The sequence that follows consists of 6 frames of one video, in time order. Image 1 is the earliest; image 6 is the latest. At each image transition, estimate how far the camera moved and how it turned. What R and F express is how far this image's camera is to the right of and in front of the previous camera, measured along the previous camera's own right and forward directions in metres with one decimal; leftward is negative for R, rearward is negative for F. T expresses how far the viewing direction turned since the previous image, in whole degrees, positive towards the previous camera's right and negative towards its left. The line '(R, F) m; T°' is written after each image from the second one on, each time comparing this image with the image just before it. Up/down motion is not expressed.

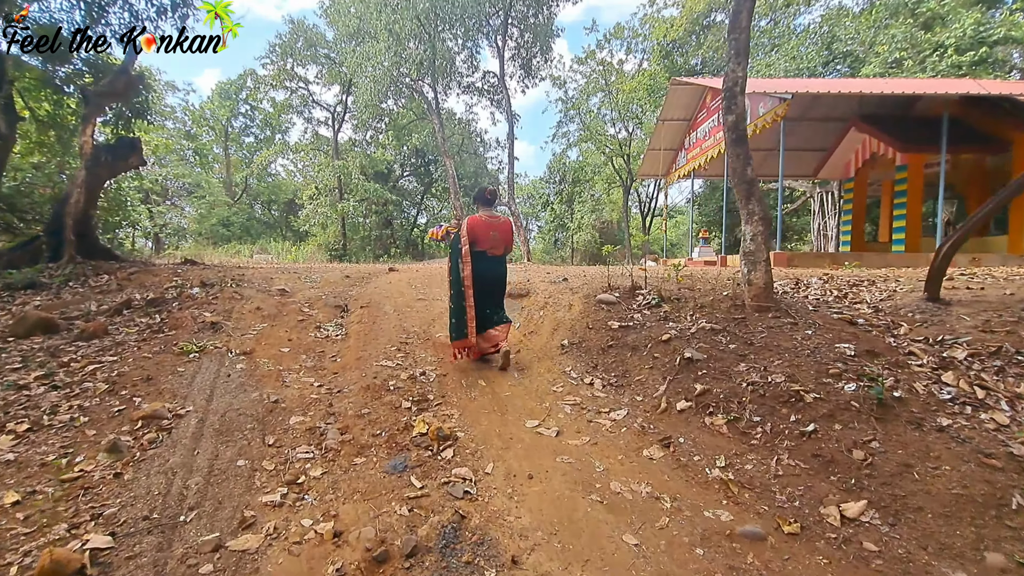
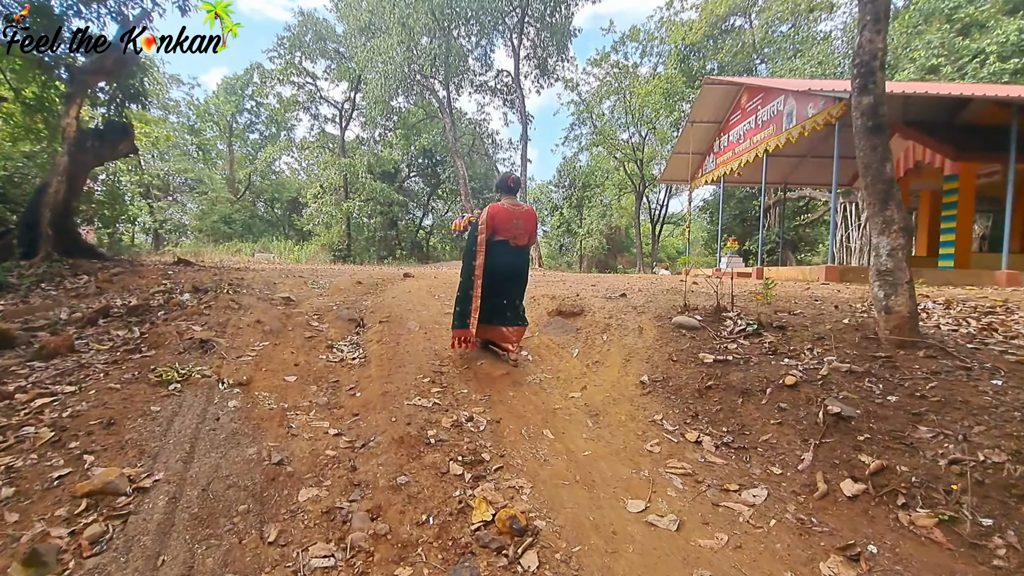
(-0.5, +0.9) m; 0°
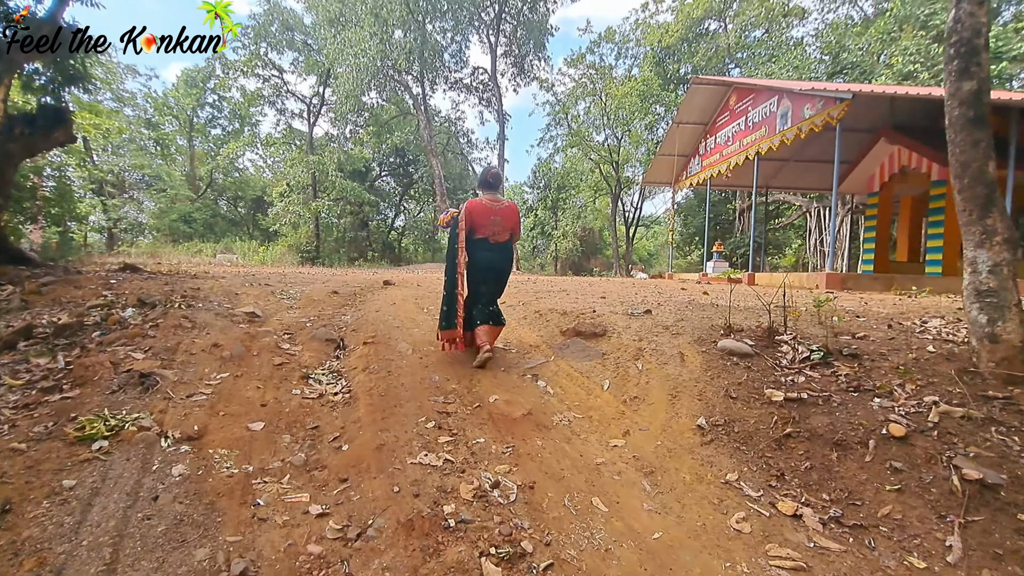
(-0.3, +0.7) m; +3°
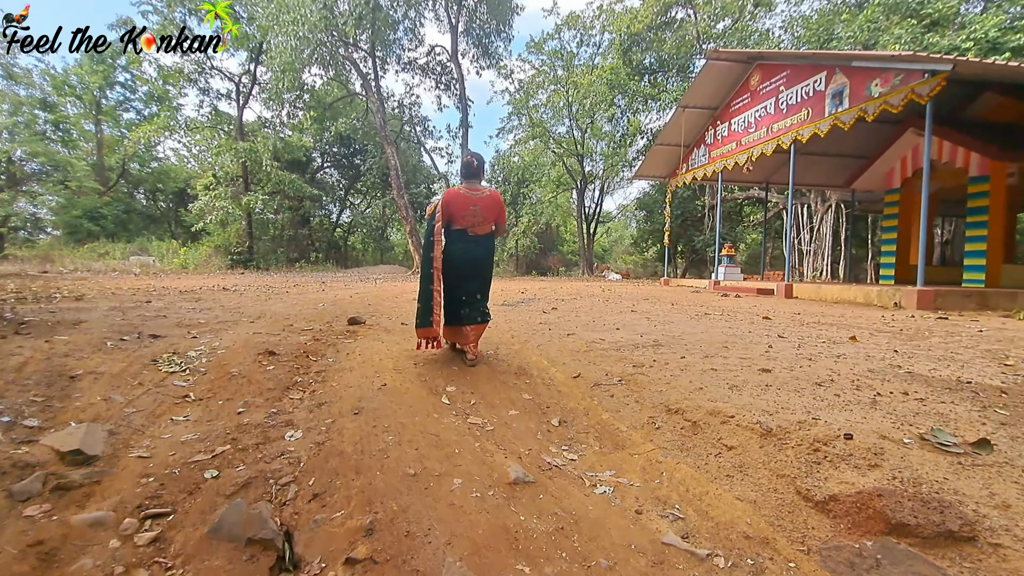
(-0.9, +2.6) m; +6°
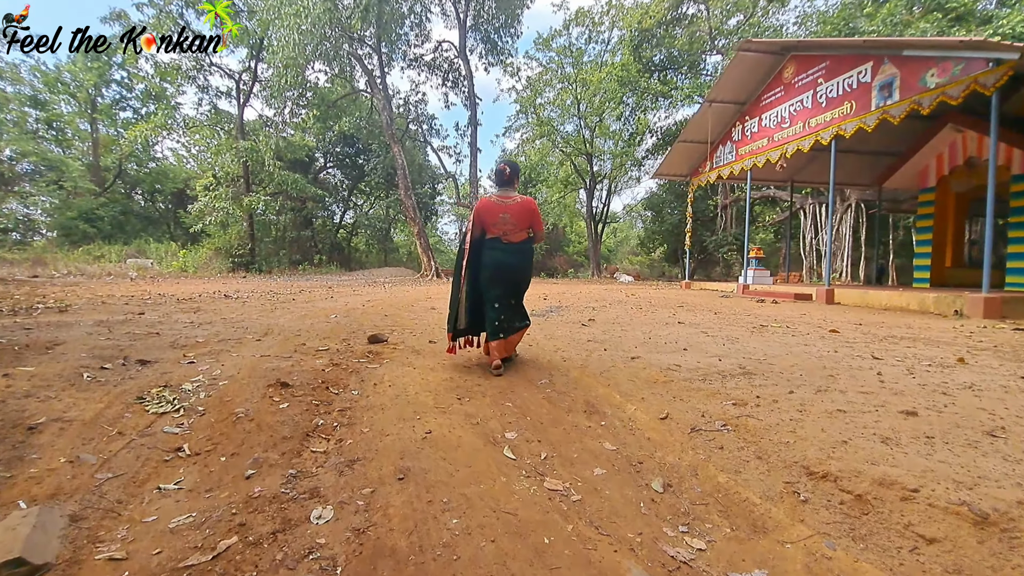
(-0.4, +0.7) m; 0°
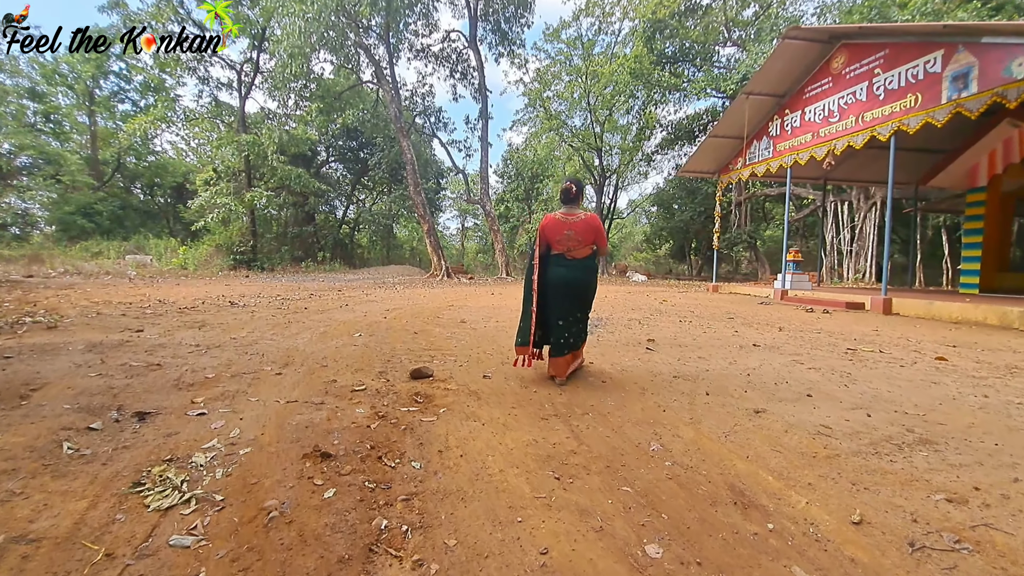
(-0.5, +0.8) m; 0°
